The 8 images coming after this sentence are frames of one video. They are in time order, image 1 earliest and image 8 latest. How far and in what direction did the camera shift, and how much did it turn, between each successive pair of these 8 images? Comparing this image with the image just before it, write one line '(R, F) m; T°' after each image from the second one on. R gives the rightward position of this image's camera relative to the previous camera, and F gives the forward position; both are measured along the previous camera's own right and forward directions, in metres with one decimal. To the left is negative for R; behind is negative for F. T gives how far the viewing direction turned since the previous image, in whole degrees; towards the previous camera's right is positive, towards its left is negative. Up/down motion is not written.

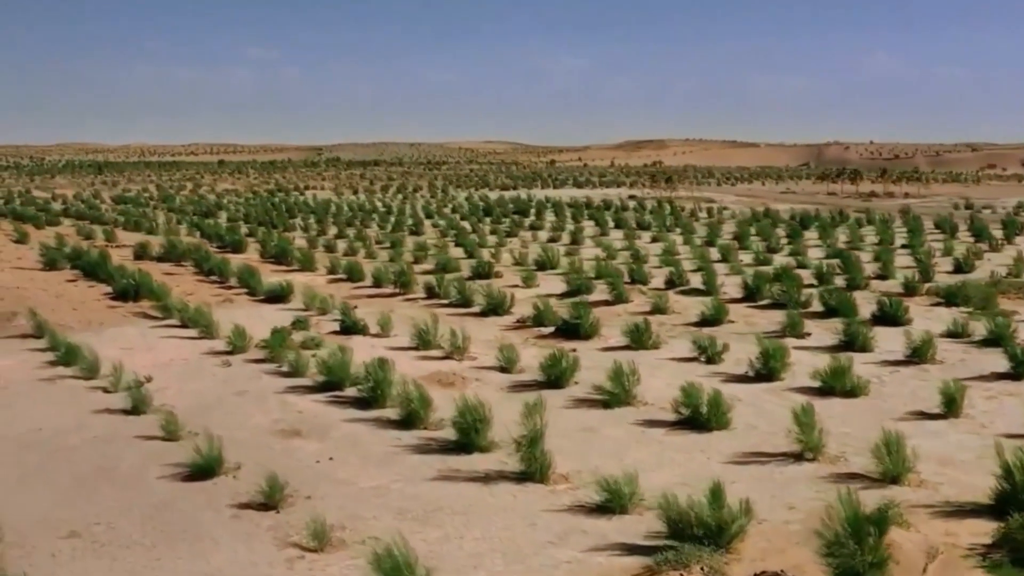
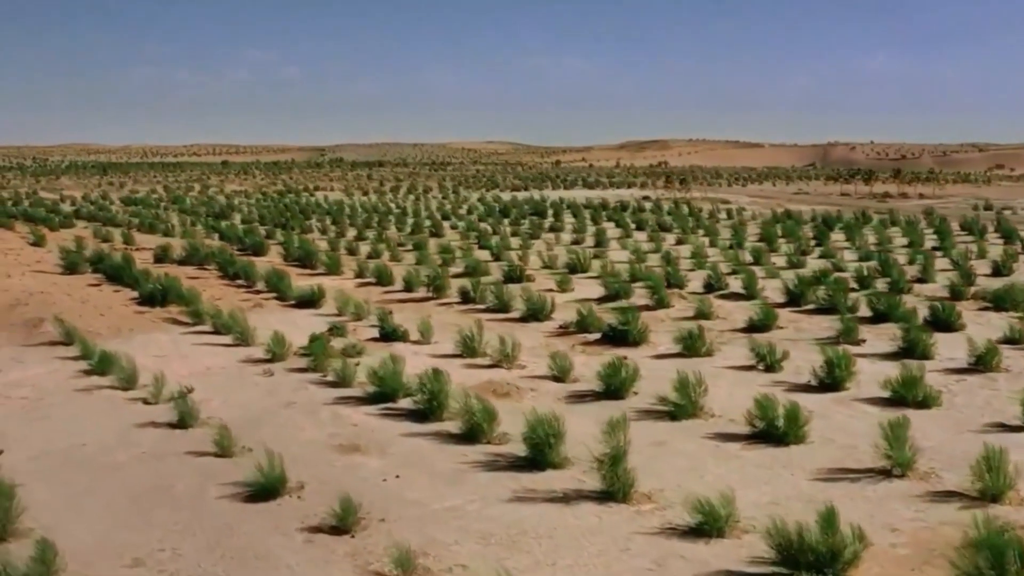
(-1.1, +0.6) m; 0°
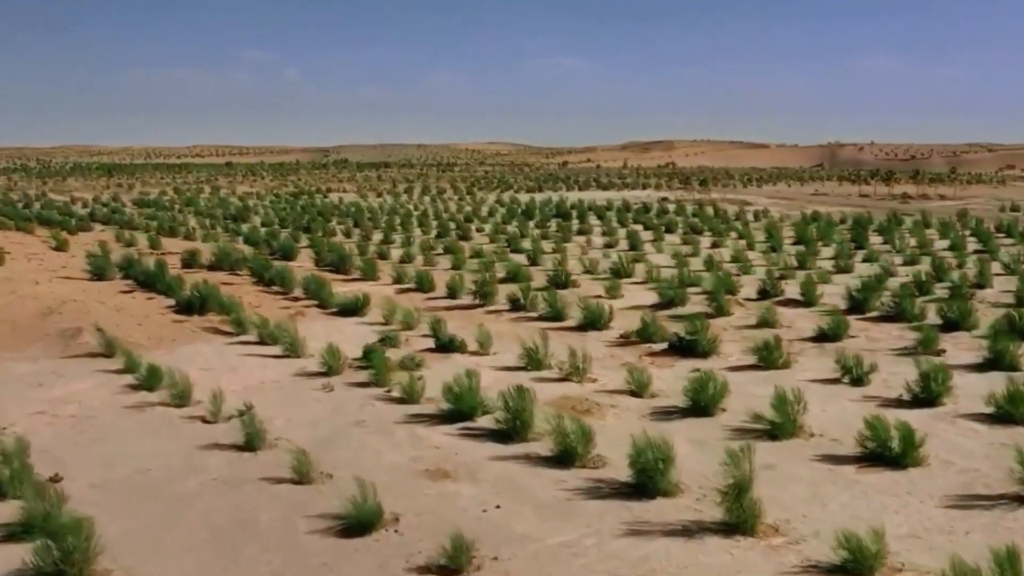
(-1.5, +0.8) m; 0°
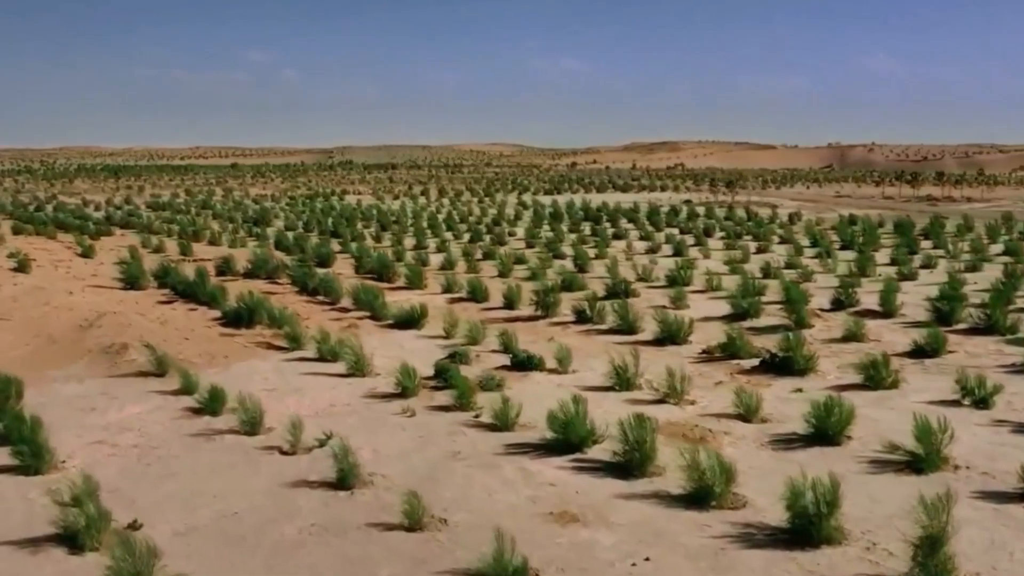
(-1.7, +1.1) m; 0°
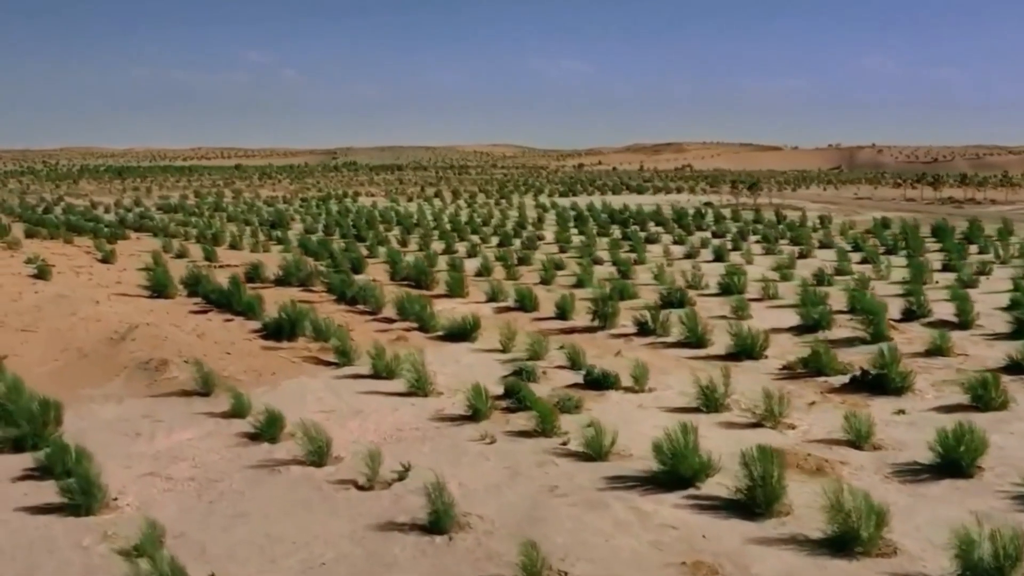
(-1.4, +1.1) m; 0°
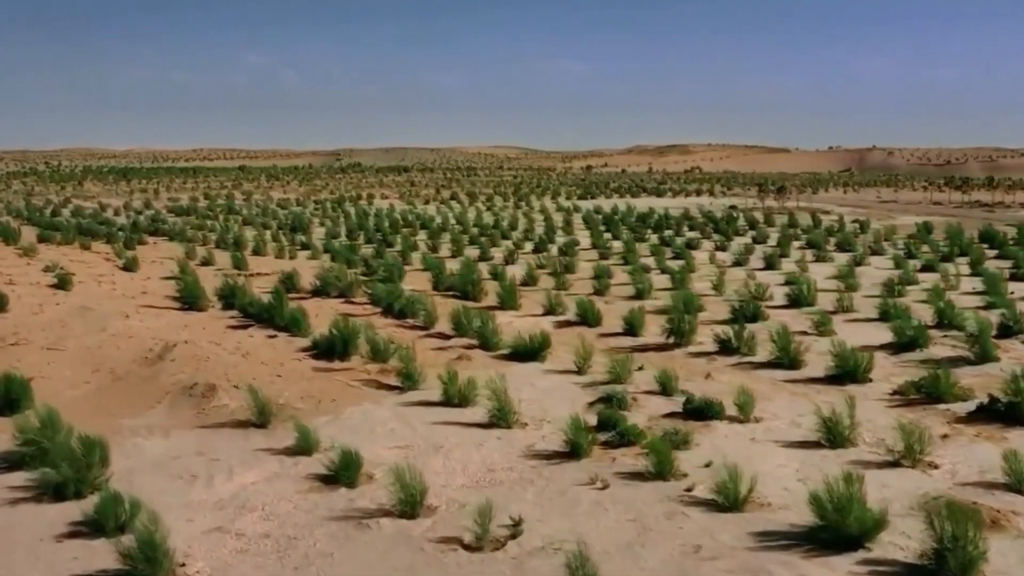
(-1.6, +1.4) m; 0°
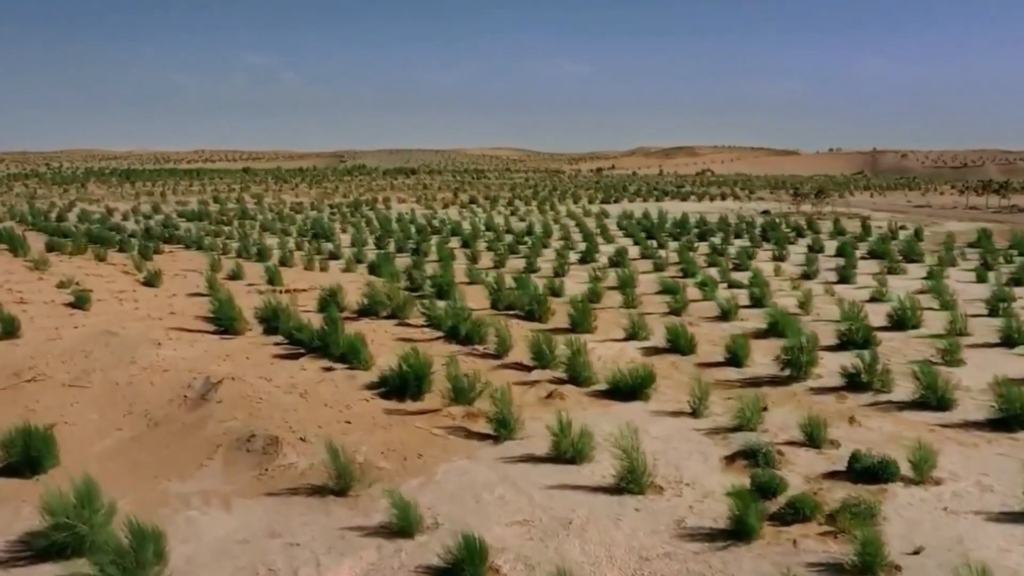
(-1.8, +2.1) m; 0°
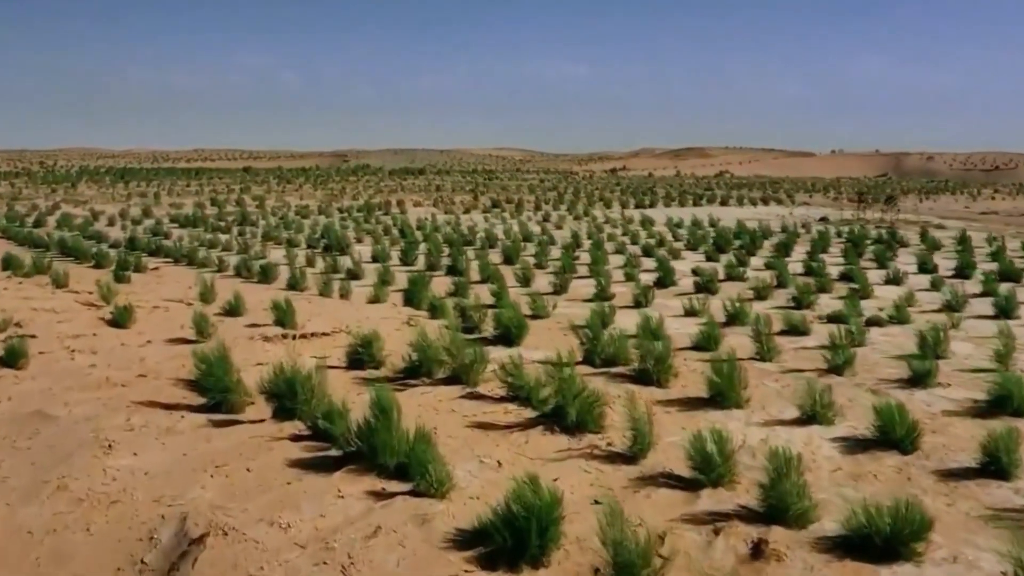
(-2.0, +5.0) m; 0°
